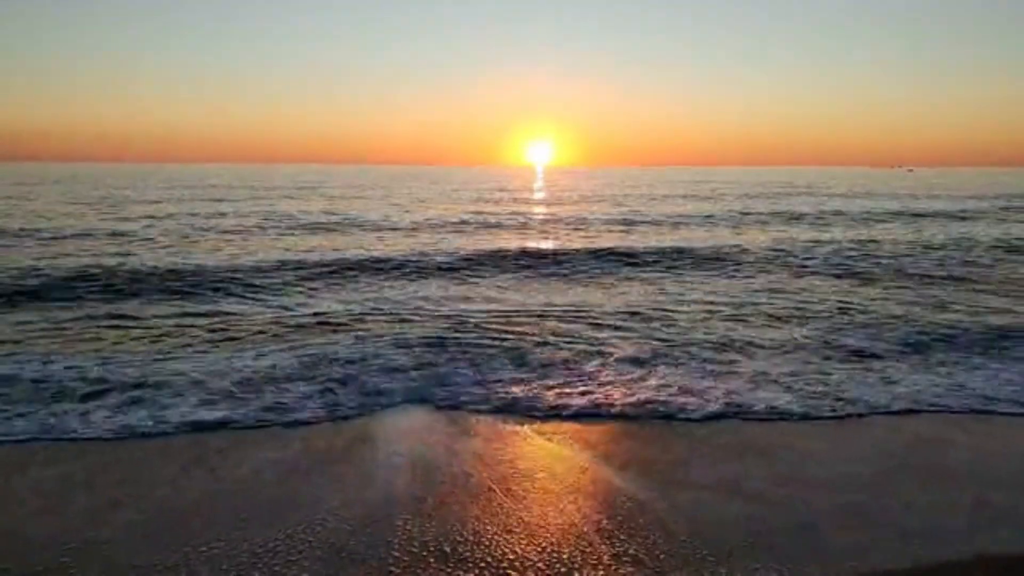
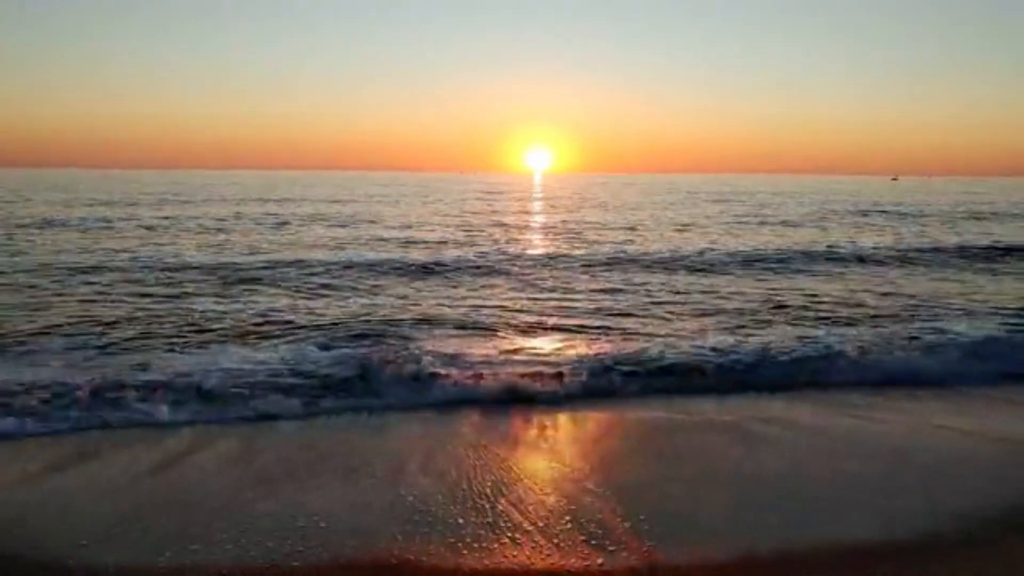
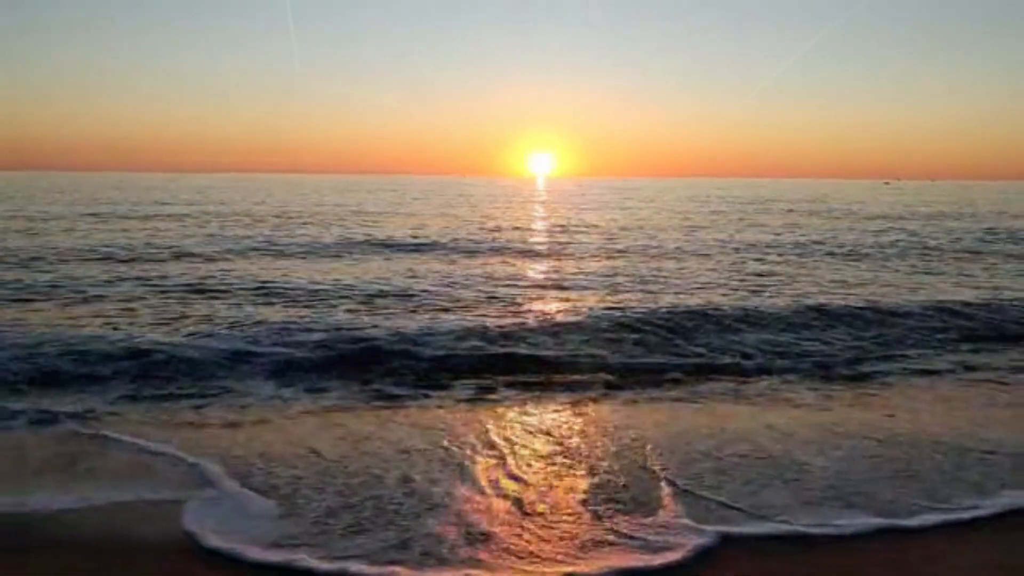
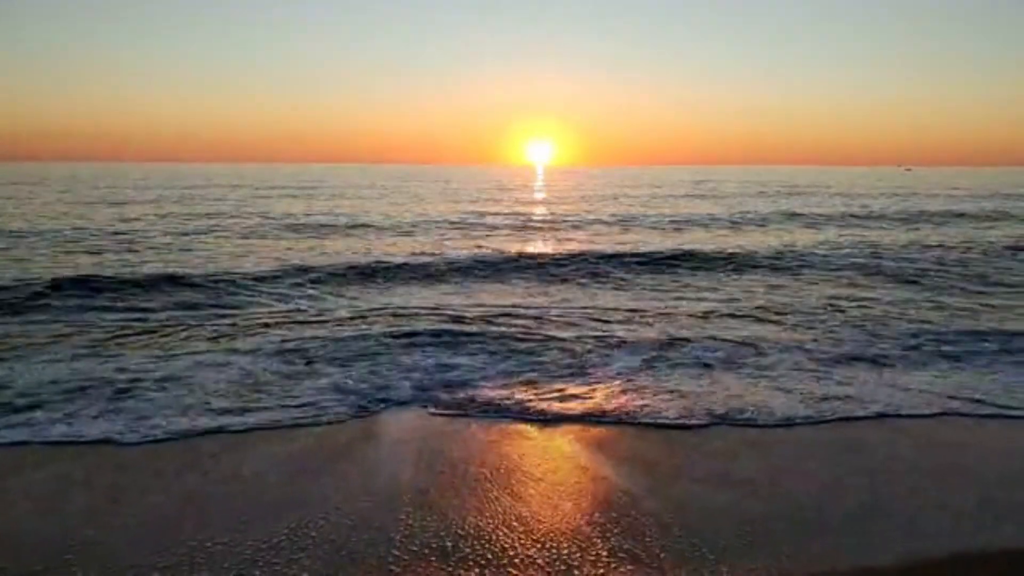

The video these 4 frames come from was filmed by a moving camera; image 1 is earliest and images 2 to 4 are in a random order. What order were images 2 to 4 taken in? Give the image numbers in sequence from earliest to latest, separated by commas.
4, 2, 3
